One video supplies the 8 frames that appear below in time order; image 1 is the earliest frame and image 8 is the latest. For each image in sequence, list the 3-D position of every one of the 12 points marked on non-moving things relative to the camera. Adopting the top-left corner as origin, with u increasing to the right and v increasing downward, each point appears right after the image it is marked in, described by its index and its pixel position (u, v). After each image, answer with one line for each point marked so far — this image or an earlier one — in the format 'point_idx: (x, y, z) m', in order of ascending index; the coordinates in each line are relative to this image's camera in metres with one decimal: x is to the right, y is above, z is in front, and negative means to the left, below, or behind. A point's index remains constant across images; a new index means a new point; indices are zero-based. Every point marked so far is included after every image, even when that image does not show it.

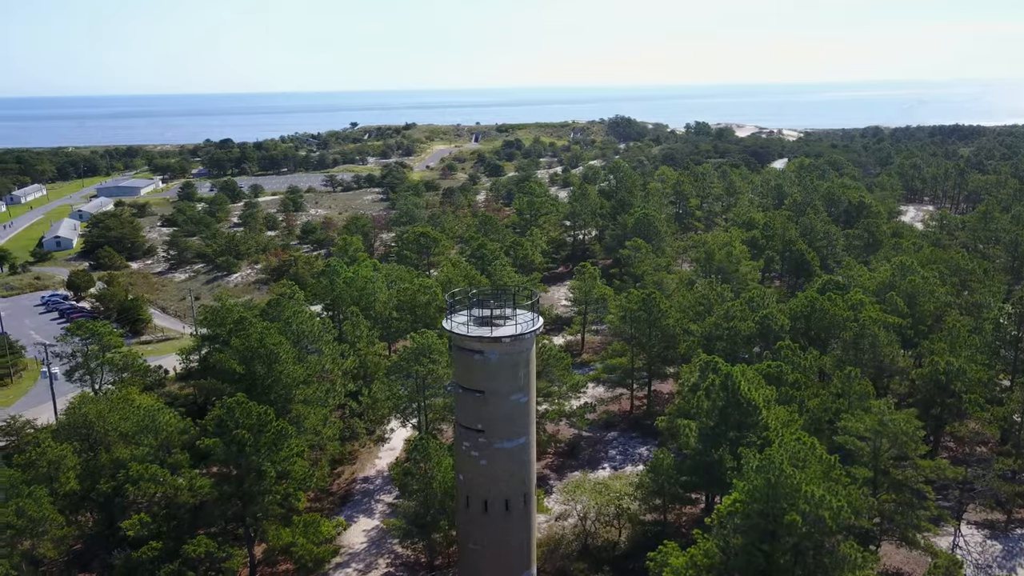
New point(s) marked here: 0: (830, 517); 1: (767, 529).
0: (+6.5, -4.7, +16.9) m
1: (+5.3, -5.1, +17.2) m
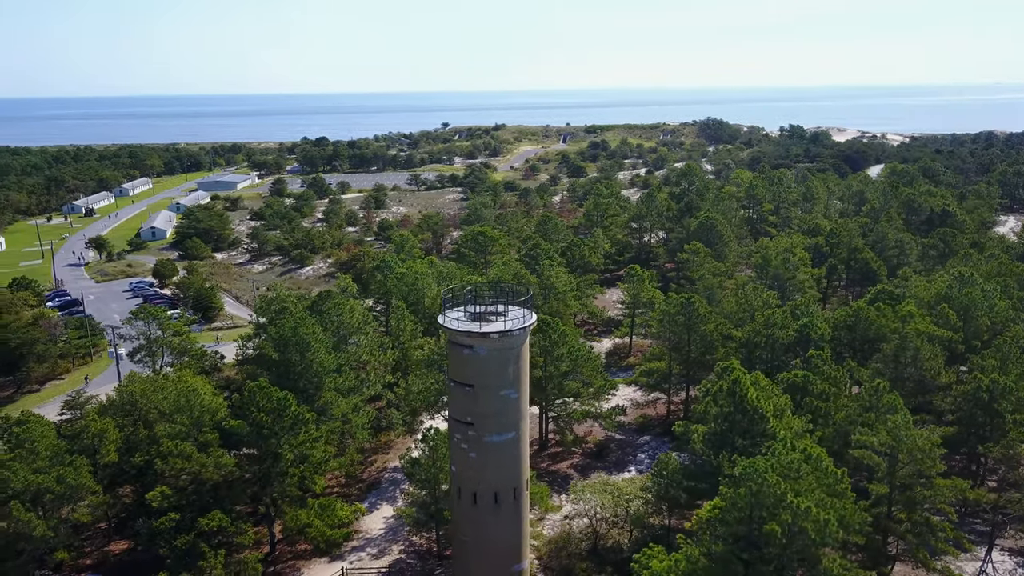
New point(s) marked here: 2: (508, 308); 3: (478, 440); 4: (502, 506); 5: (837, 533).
0: (+6.0, -4.9, +16.5) m
1: (+4.9, -5.2, +16.9) m
2: (+0.1, -0.5, +18.9) m
3: (-0.7, -3.4, +18.4) m
4: (-0.2, -5.0, +18.8) m
5: (+6.6, -5.0, +16.7) m
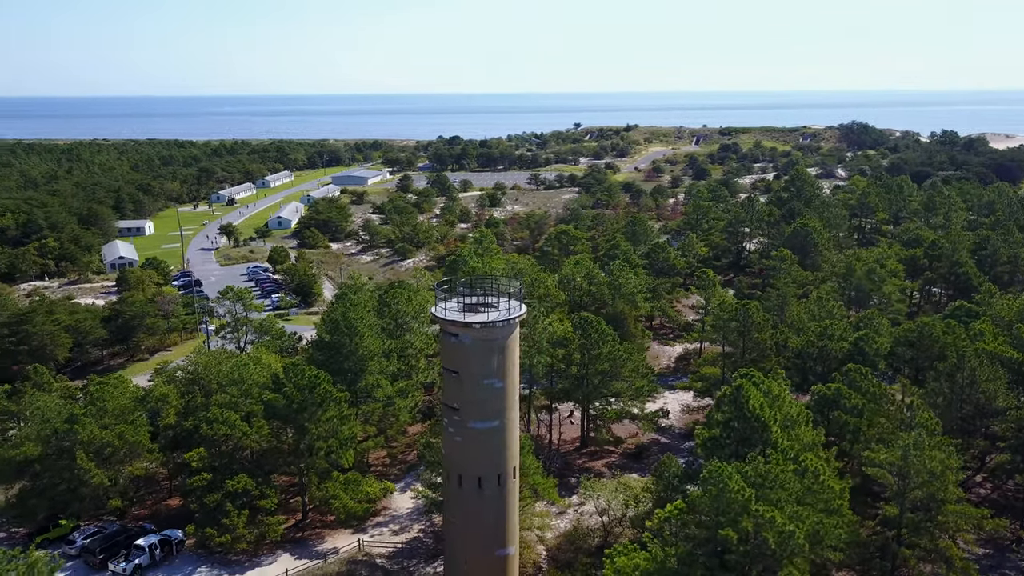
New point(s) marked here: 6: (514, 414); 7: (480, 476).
0: (+5.1, -5.0, +16.2) m
1: (+4.0, -5.3, +16.8) m
2: (-0.1, -0.3, +19.5) m
3: (-1.1, -3.2, +19.1) m
4: (-0.6, -4.9, +19.5) m
5: (+5.8, -5.2, +16.3) m
6: (+0.1, -3.0, +19.7) m
7: (-0.7, -4.5, +19.5) m
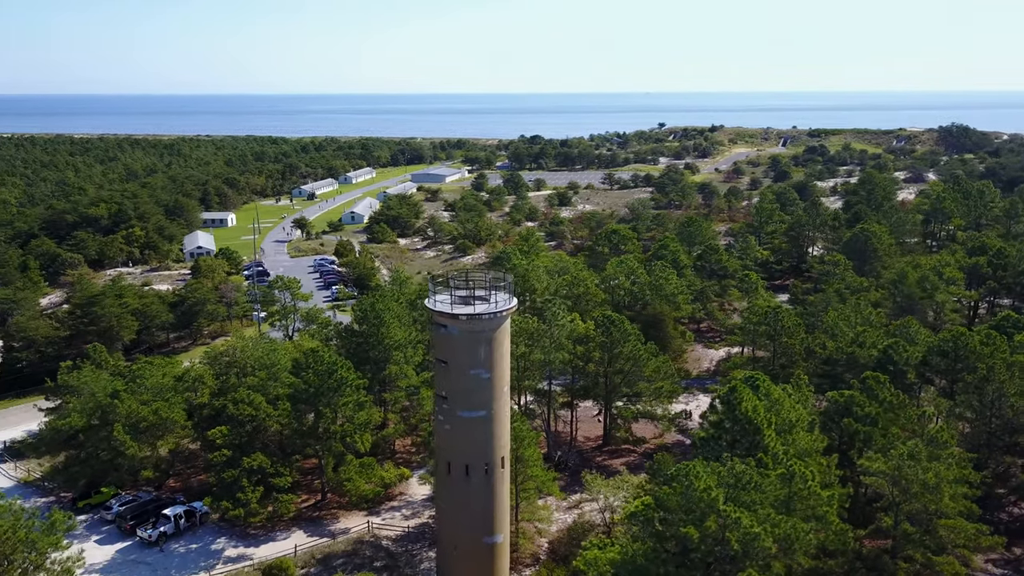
0: (+4.4, -5.0, +16.2) m
1: (+3.4, -5.3, +16.8) m
2: (-0.4, -0.2, +20.0) m
3: (-1.5, -3.0, +19.7) m
4: (-1.0, -4.7, +20.1) m
5: (+5.0, -5.2, +16.2) m
6: (-0.2, -2.9, +20.2) m
7: (-1.1, -4.3, +20.0) m
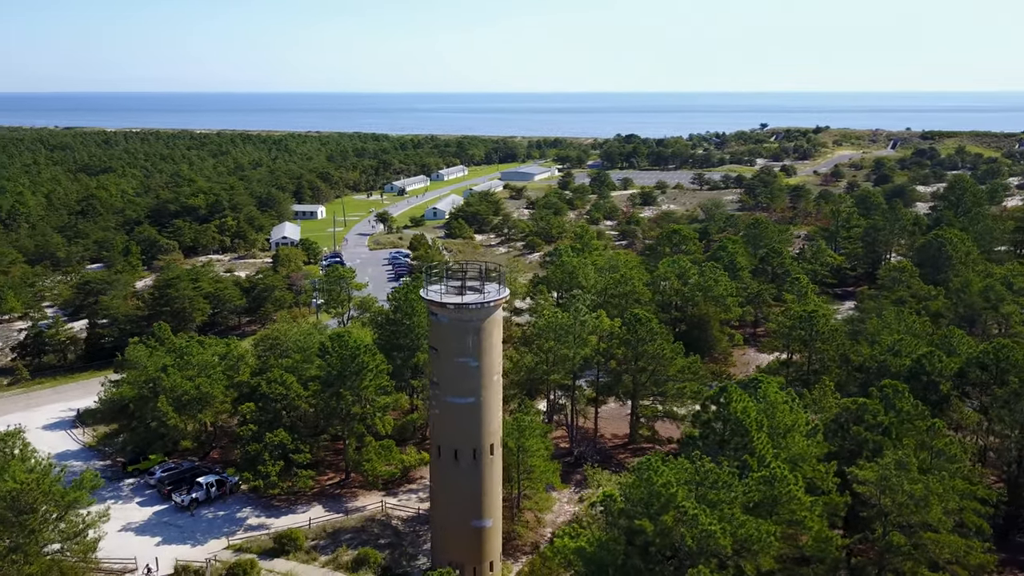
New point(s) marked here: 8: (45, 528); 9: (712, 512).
0: (+3.5, -4.9, +16.2) m
1: (+2.6, -5.2, +17.0) m
2: (-0.6, 0.0, +20.6) m
3: (-1.8, -2.8, +20.5) m
4: (-1.3, -4.5, +20.7) m
5: (+4.2, -5.2, +16.2) m
6: (-0.5, -2.7, +20.8) m
7: (-1.4, -4.1, +20.7) m
8: (-11.1, -5.7, +19.4) m
9: (+4.2, -4.7, +17.1) m
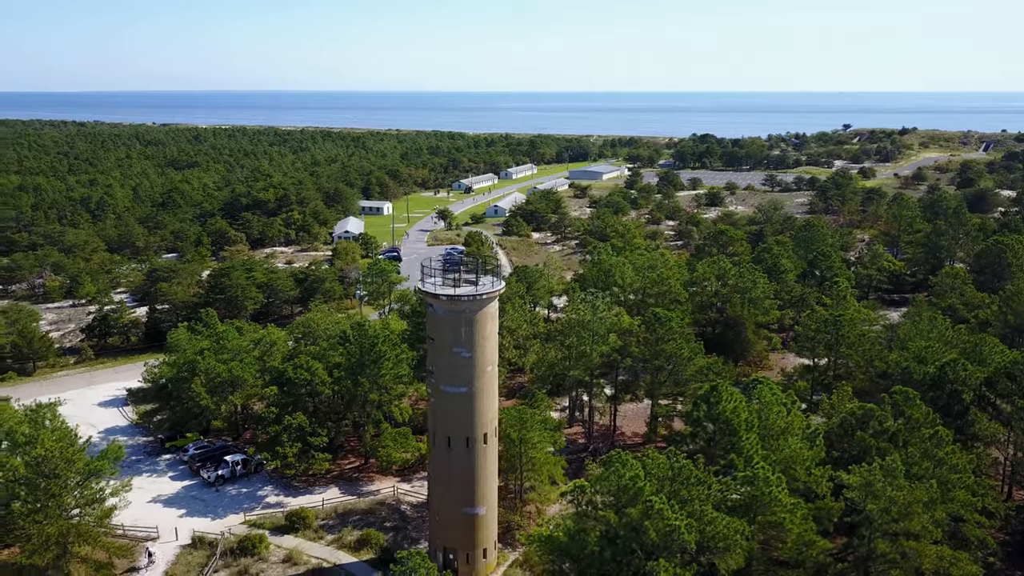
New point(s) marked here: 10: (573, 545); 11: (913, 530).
0: (+2.8, -4.8, +16.4) m
1: (+2.0, -5.1, +17.3) m
2: (-0.7, +0.2, +21.1) m
3: (-2.0, -2.6, +21.1) m
4: (-1.5, -4.3, +21.4) m
5: (+3.4, -5.1, +16.3) m
6: (-0.6, -2.5, +21.3) m
7: (-1.6, -3.9, +21.3) m
8: (-11.5, -5.3, +21.0) m
9: (+3.6, -4.6, +17.2) m
10: (+1.3, -5.4, +17.2) m
11: (+8.8, -5.3, +17.7) m
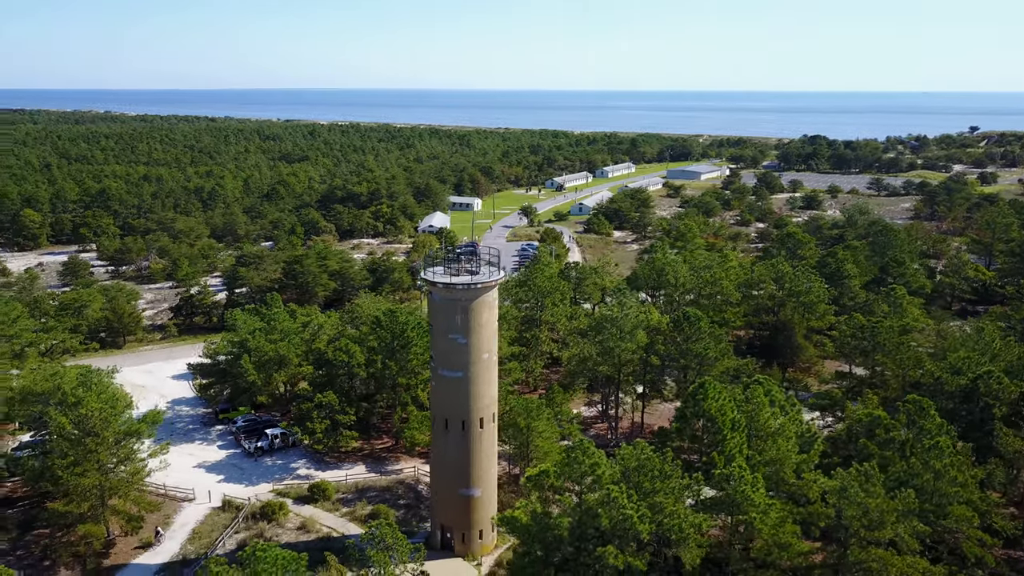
0: (+2.0, -4.7, +16.7) m
1: (+1.2, -4.9, +17.7) m
2: (-0.7, +0.5, +21.9) m
3: (-2.1, -2.3, +22.1) m
4: (-1.7, -4.0, +22.3) m
5: (+2.5, -5.0, +16.6) m
6: (-0.7, -2.2, +22.1) m
7: (-1.8, -3.6, +22.2) m
8: (-11.6, -4.6, +23.2) m
9: (+2.8, -4.5, +17.5) m
10: (+0.5, -5.2, +17.7) m
11: (+8.0, -5.3, +17.2) m
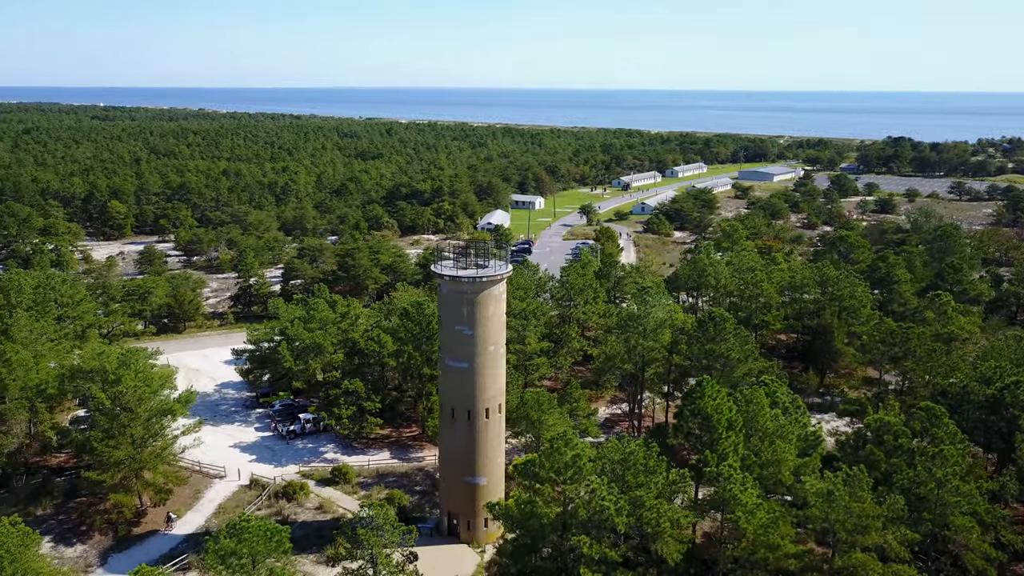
0: (+1.5, -4.6, +17.0) m
1: (+0.9, -4.8, +18.1) m
2: (-0.5, +0.6, +22.4) m
3: (-2.0, -2.1, +22.7) m
4: (-1.6, -3.8, +22.9) m
5: (+2.1, -4.9, +16.8) m
6: (-0.6, -2.1, +22.6) m
7: (-1.6, -3.4, +22.9) m
8: (-11.4, -4.2, +24.7) m
9: (+2.5, -4.4, +17.7) m
10: (+0.1, -5.1, +18.2) m
11: (+7.6, -5.4, +17.0) m
